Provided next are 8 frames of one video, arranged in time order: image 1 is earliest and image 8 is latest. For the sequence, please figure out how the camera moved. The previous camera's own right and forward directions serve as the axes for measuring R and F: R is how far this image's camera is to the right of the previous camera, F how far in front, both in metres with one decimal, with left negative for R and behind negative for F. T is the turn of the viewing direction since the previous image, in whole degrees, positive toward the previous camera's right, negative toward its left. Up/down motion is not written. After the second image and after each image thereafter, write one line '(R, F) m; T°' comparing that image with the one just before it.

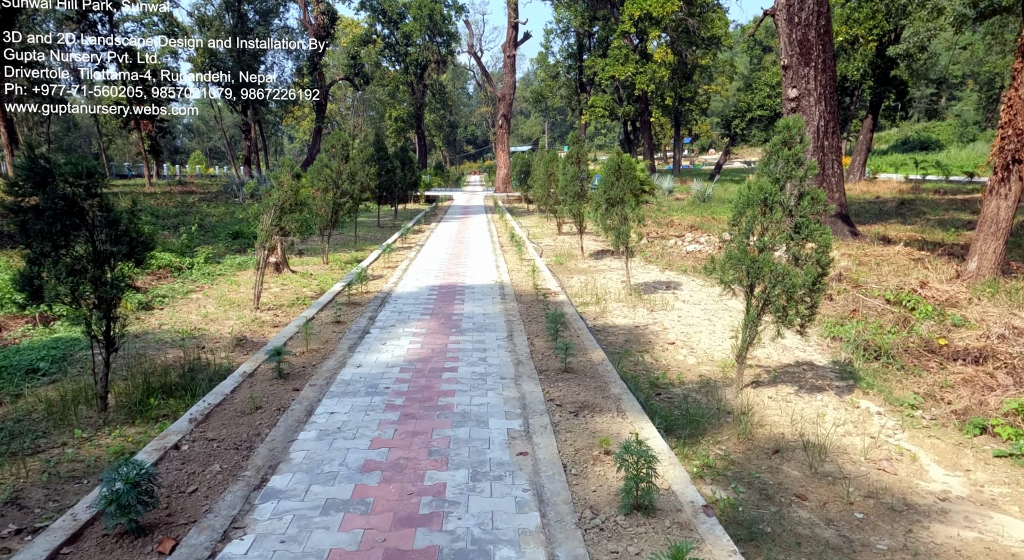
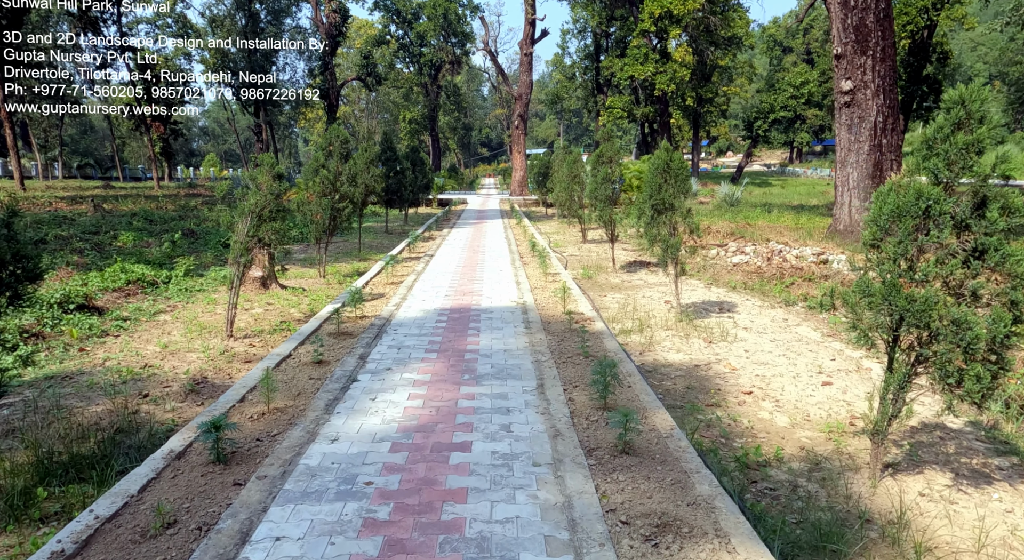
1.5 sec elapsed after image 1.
(-0.1, +1.5) m; -1°
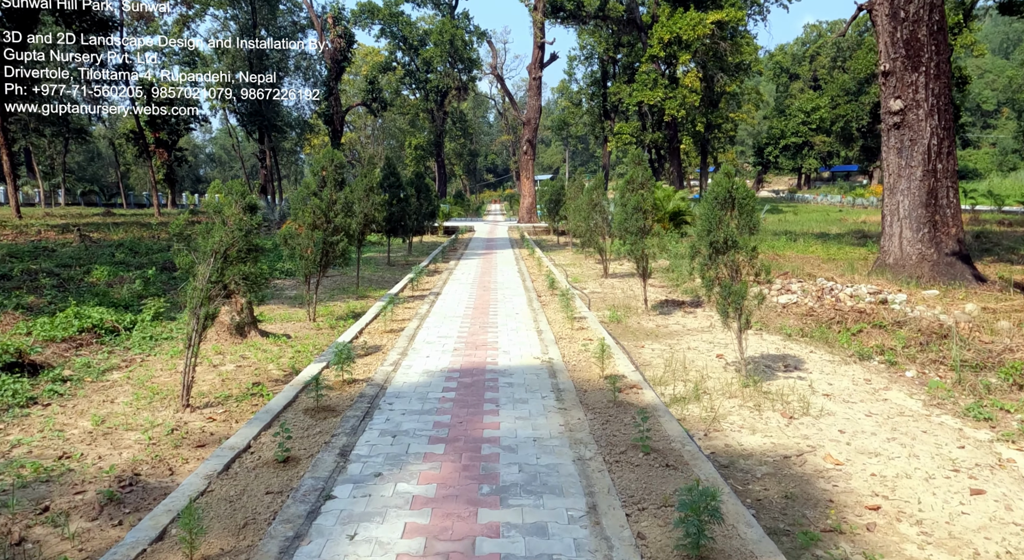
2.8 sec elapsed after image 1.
(-0.2, +1.4) m; 0°
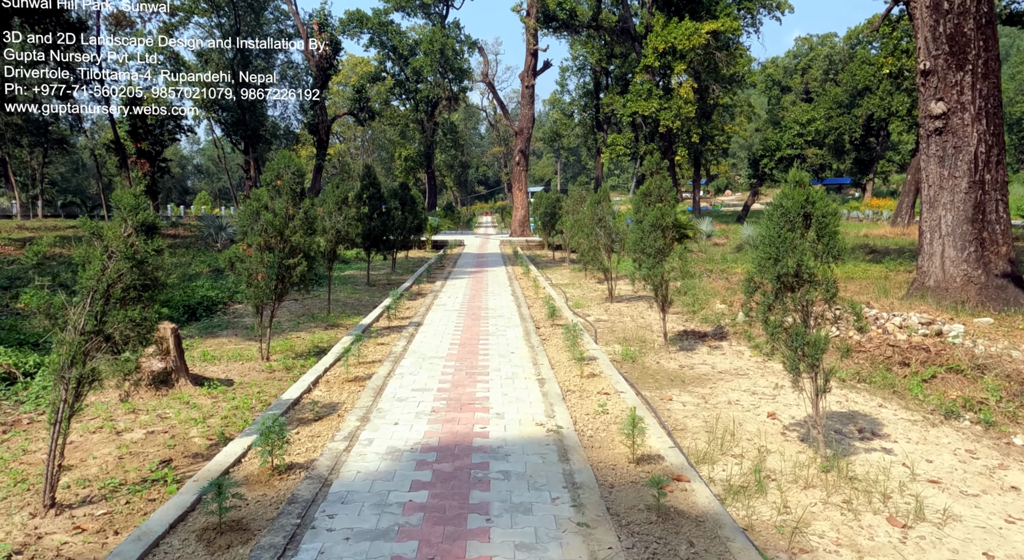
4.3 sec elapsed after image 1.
(0.0, +1.6) m; +1°
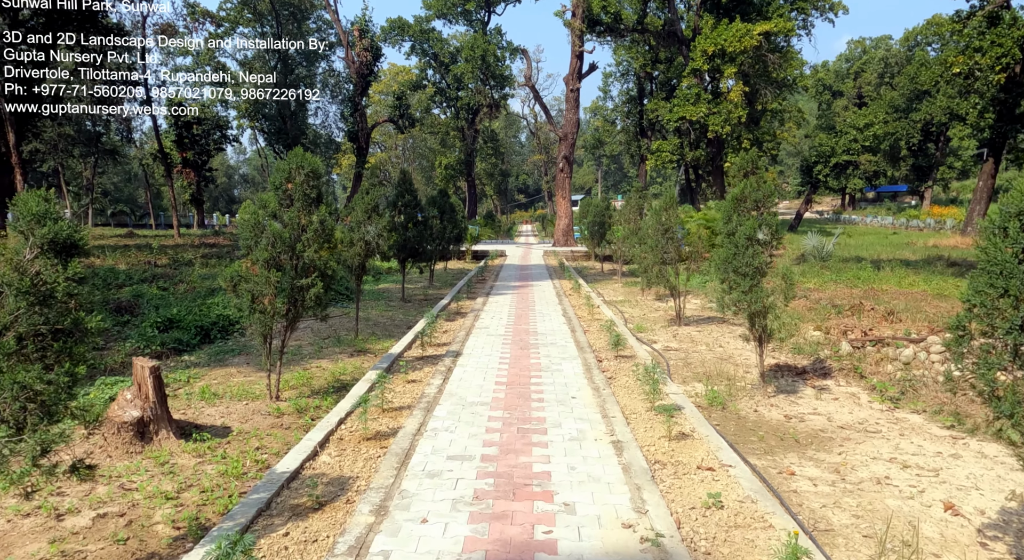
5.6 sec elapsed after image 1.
(-0.2, +1.5) m; -3°
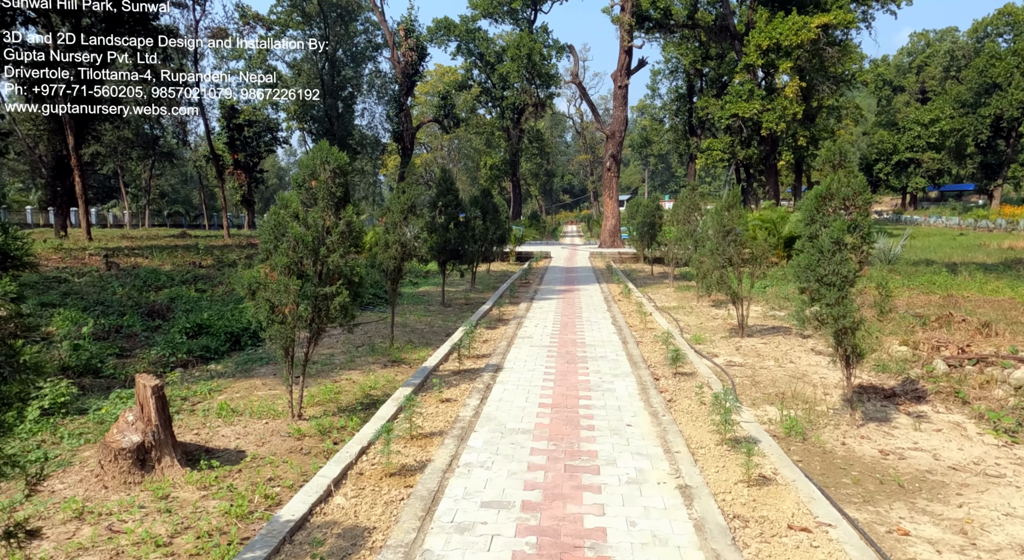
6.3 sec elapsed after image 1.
(0.0, +0.8) m; -4°
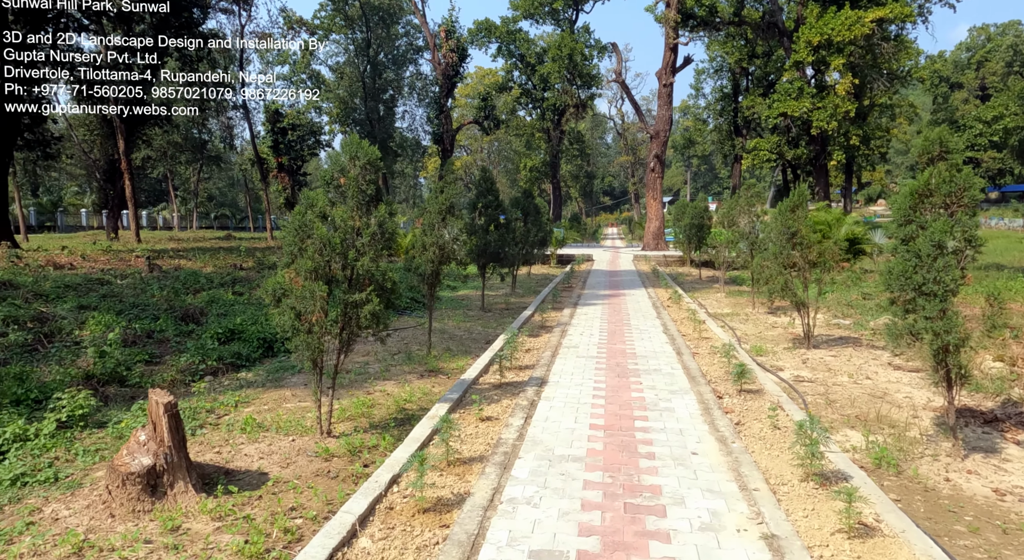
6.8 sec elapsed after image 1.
(-0.1, +0.6) m; -3°
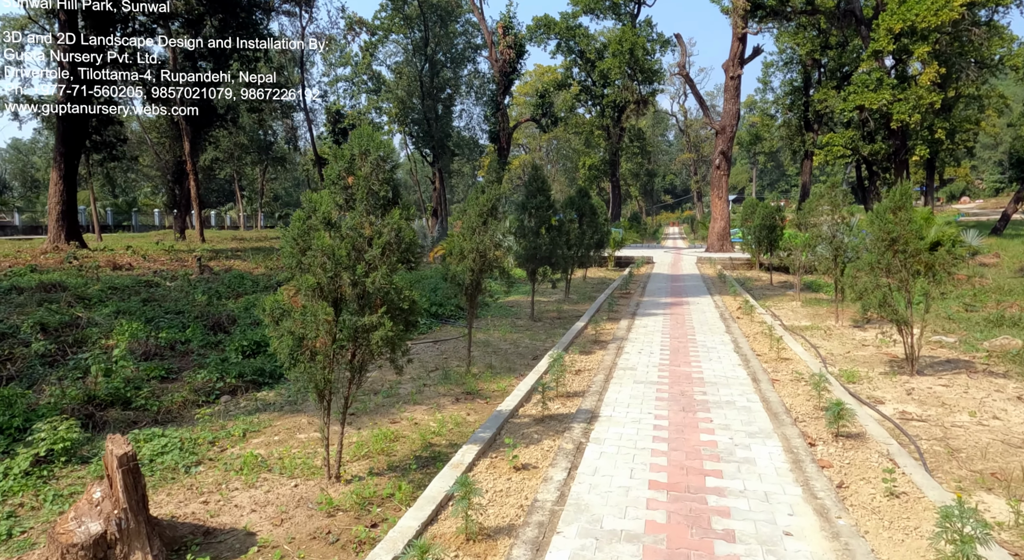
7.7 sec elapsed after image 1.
(+0.1, +1.0) m; -5°
